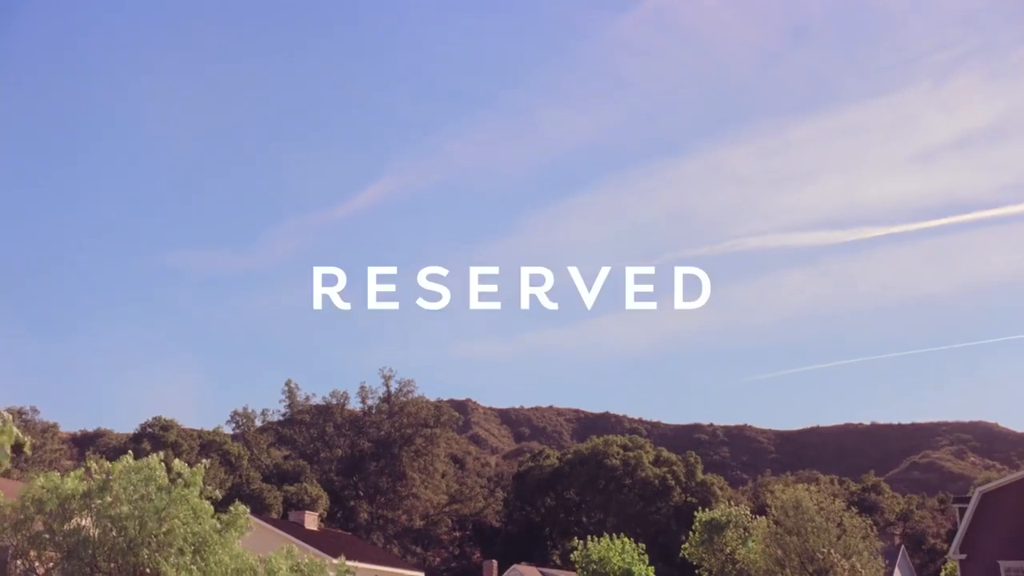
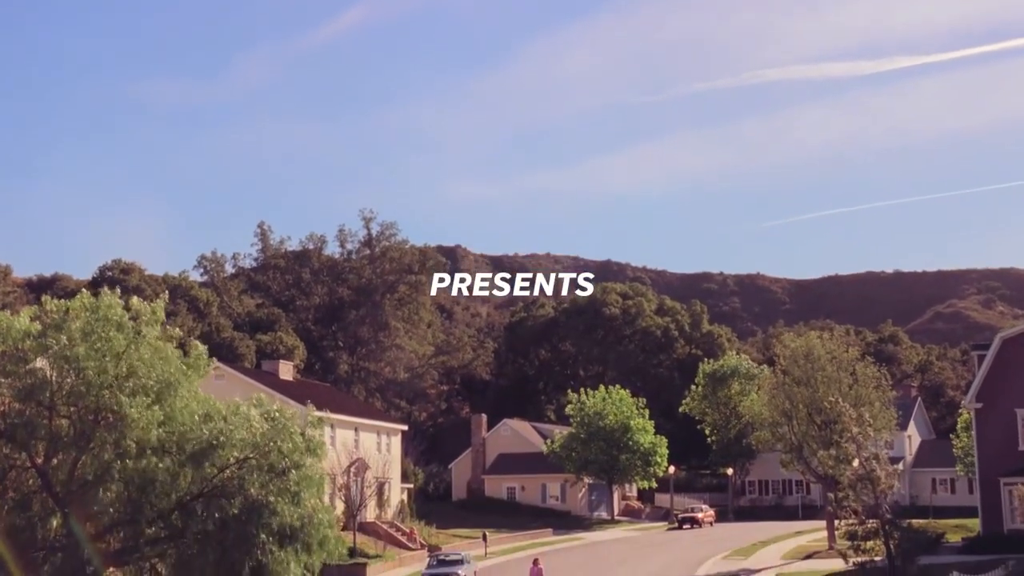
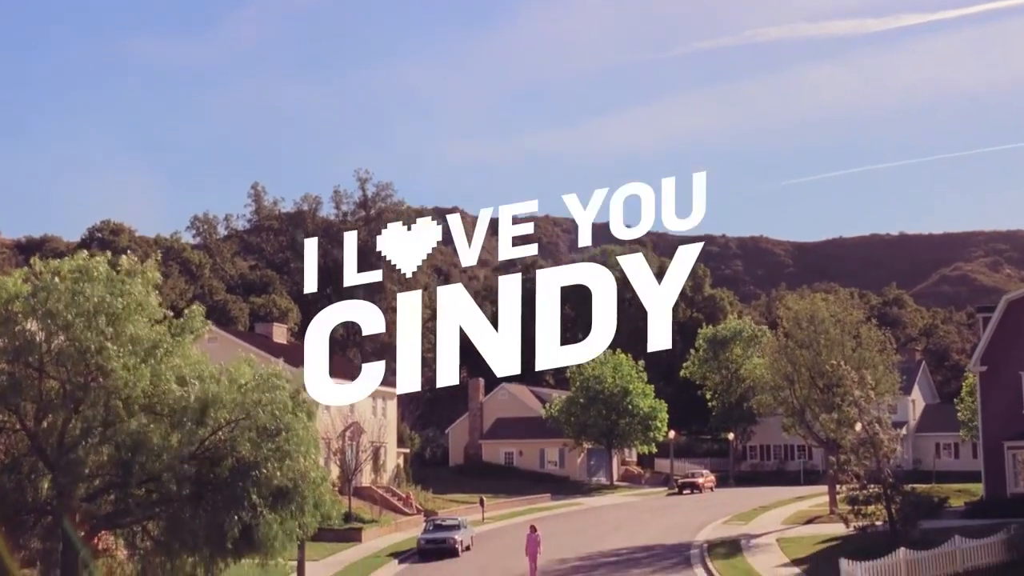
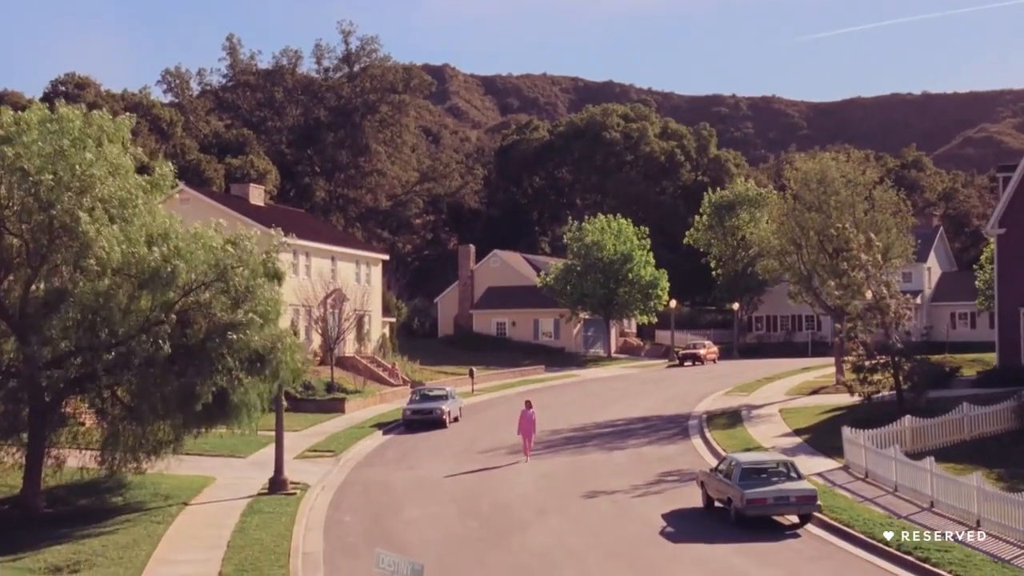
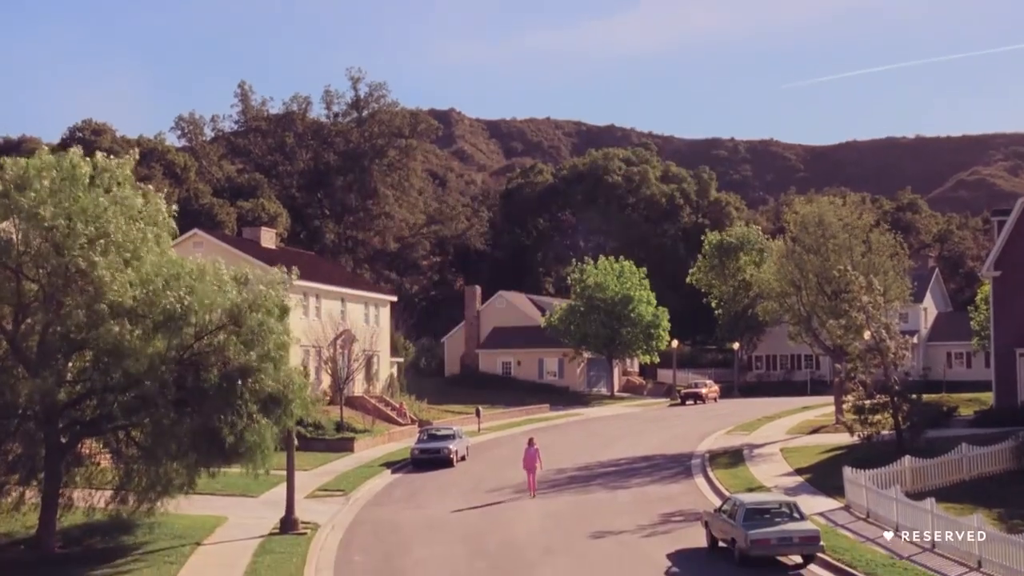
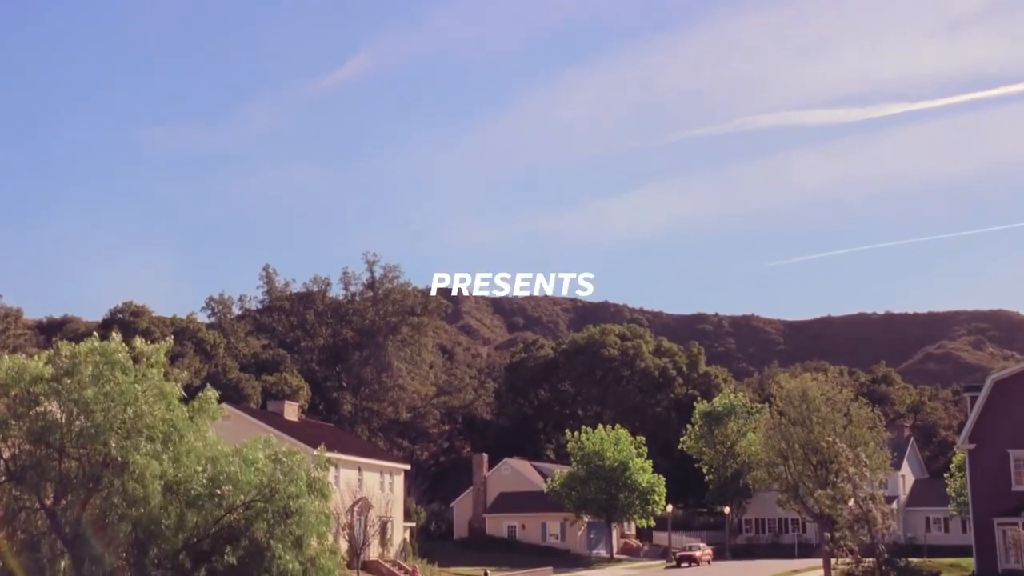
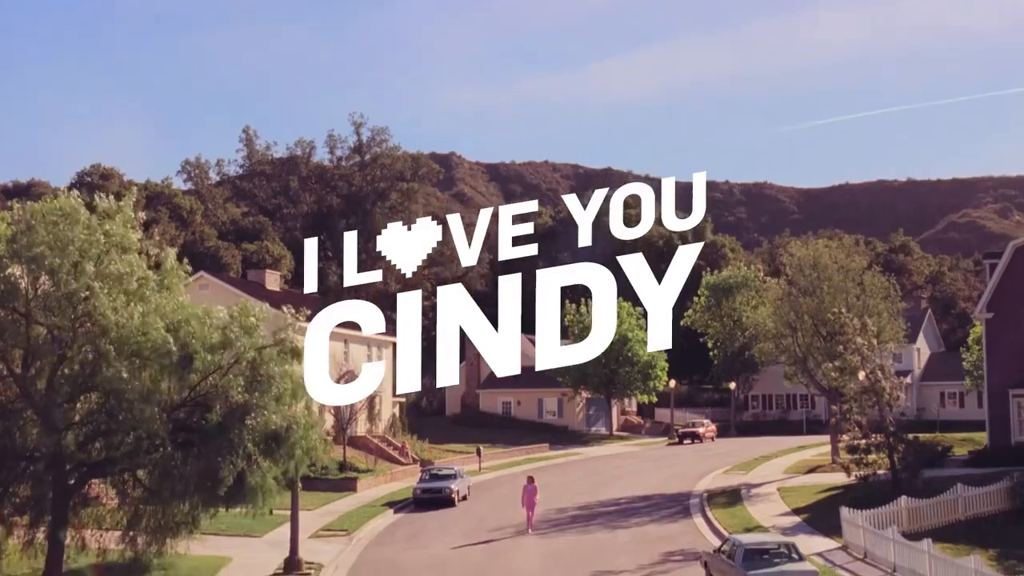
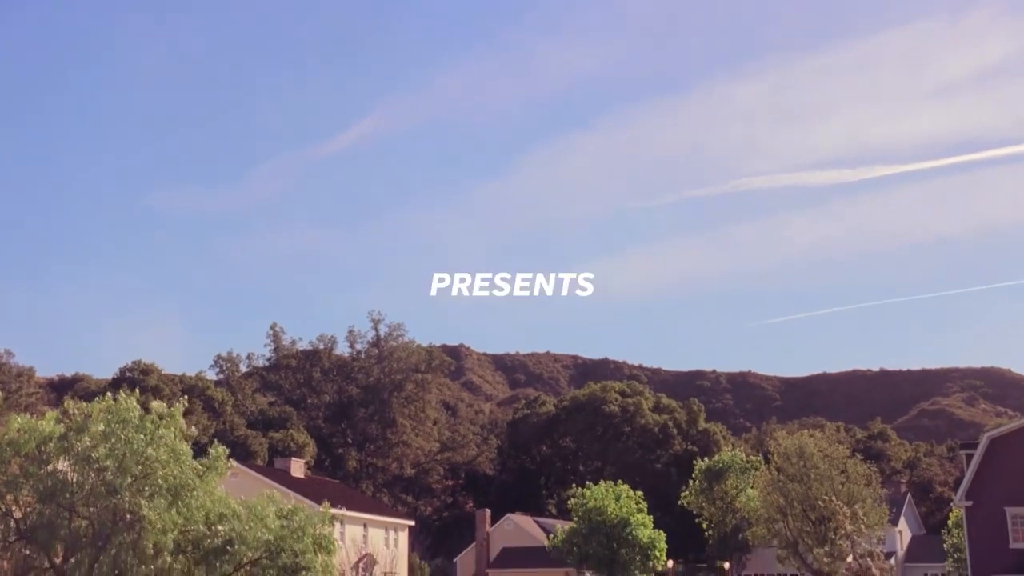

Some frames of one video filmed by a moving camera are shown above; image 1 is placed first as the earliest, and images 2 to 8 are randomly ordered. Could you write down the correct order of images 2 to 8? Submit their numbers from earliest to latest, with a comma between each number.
8, 6, 2, 3, 7, 5, 4
